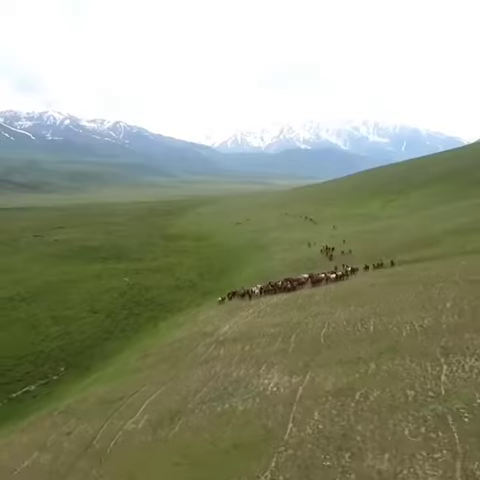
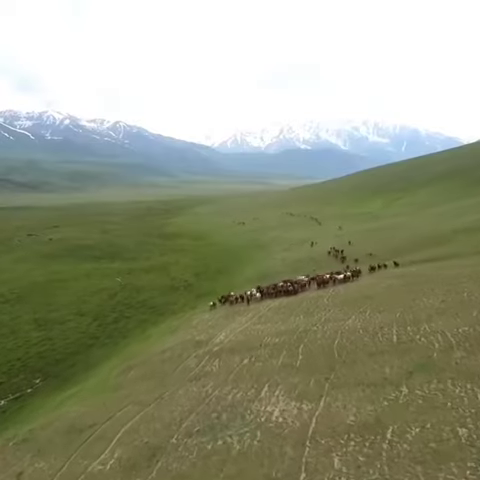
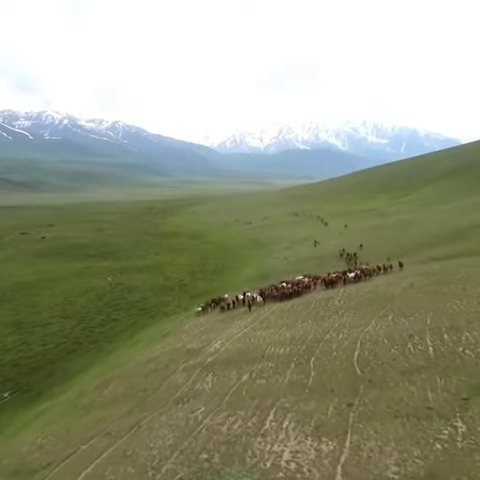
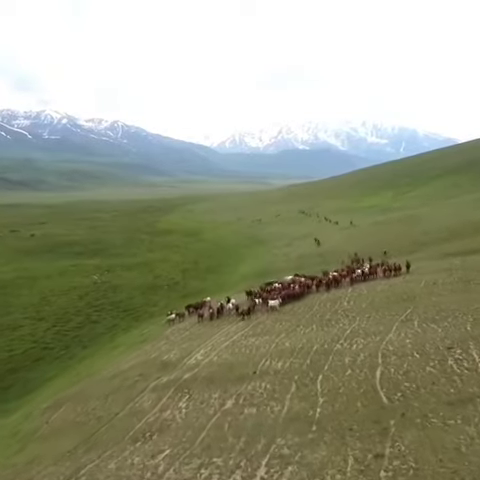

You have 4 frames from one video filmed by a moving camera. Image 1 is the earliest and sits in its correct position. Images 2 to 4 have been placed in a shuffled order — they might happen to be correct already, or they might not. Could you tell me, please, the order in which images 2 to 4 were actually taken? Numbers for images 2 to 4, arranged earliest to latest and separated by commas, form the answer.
2, 3, 4
